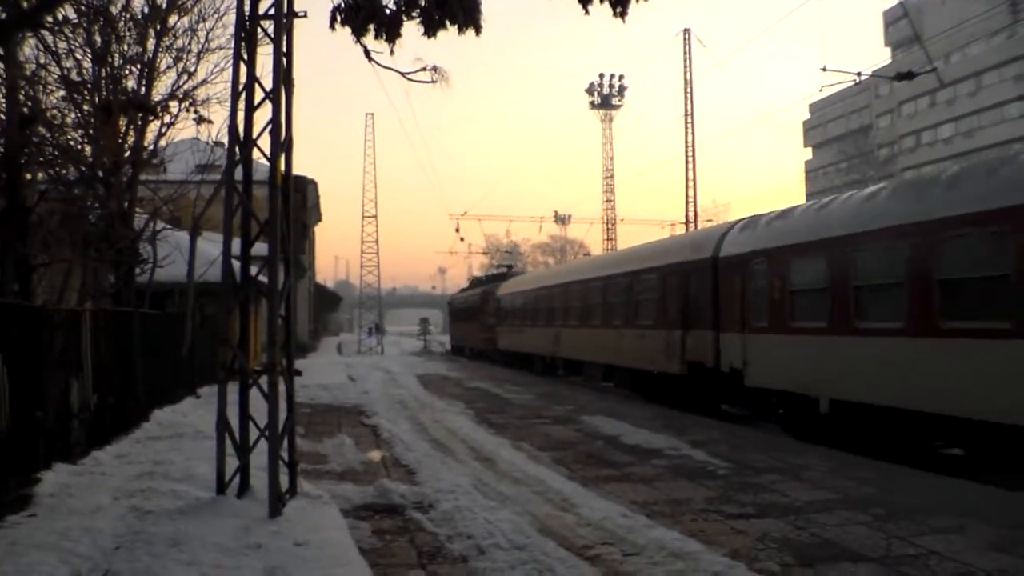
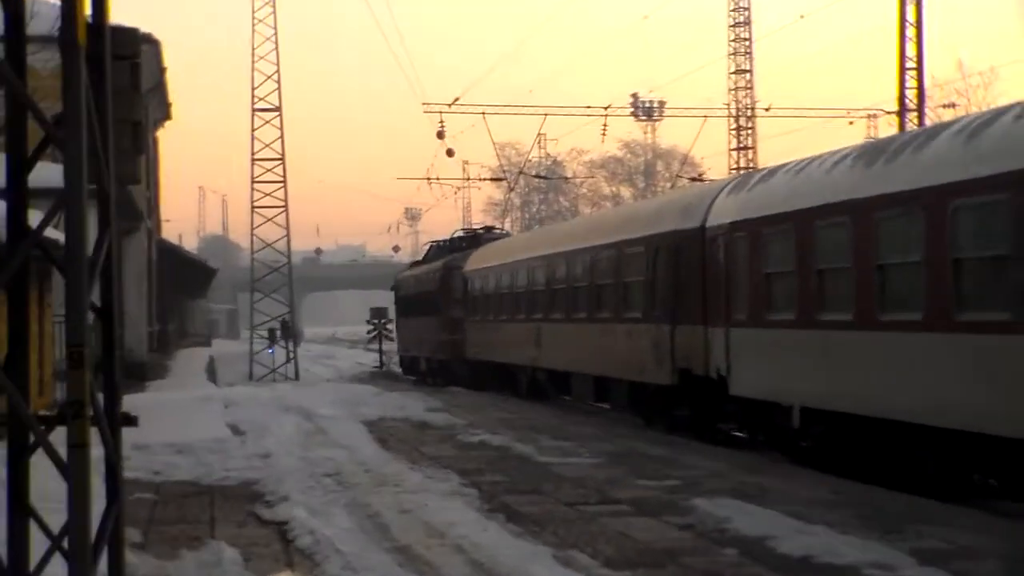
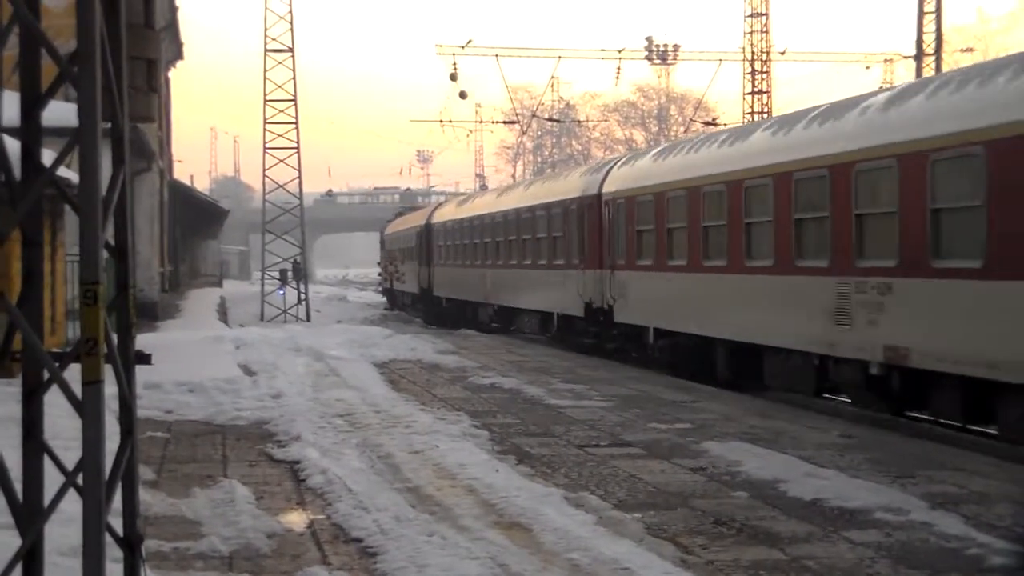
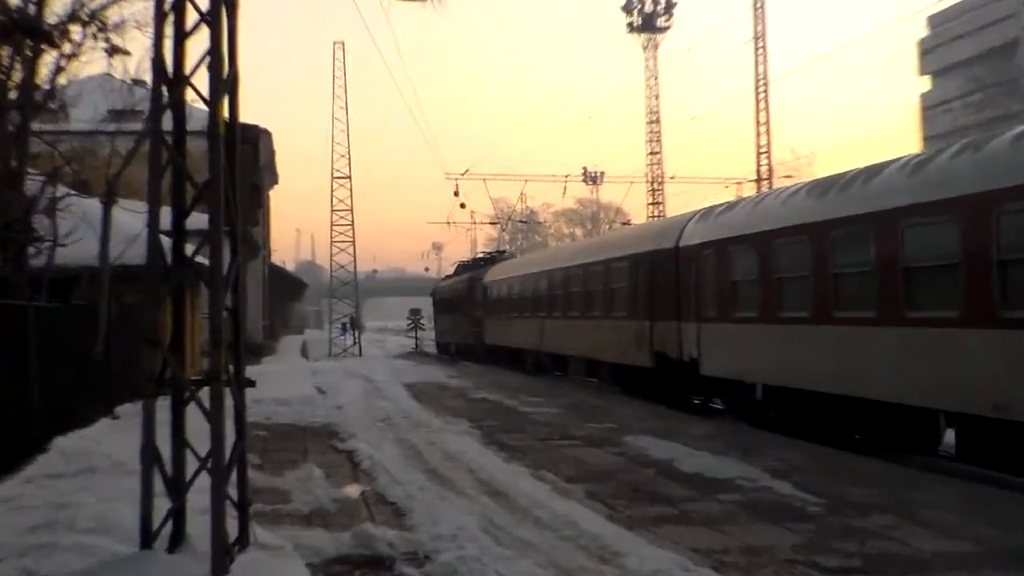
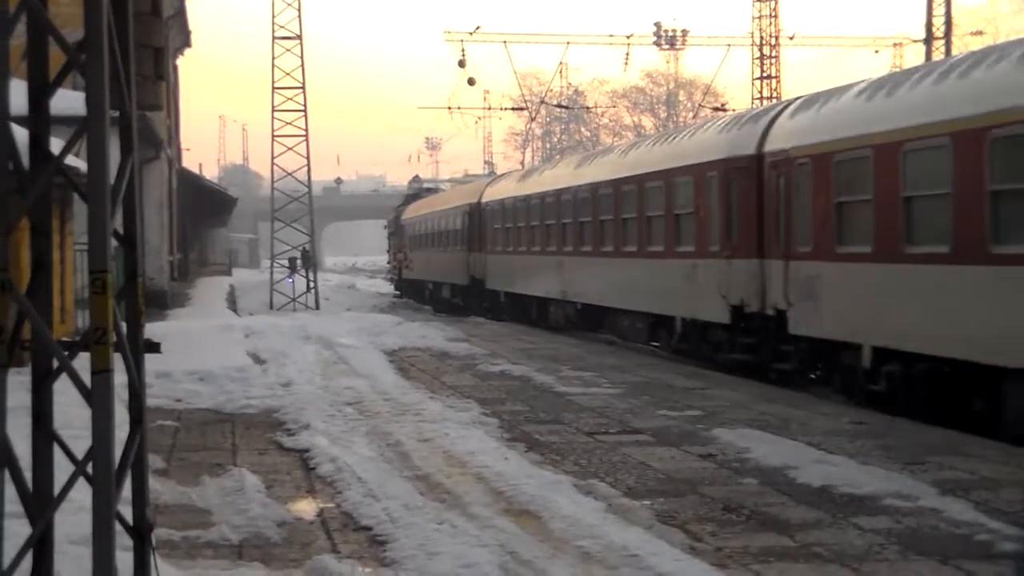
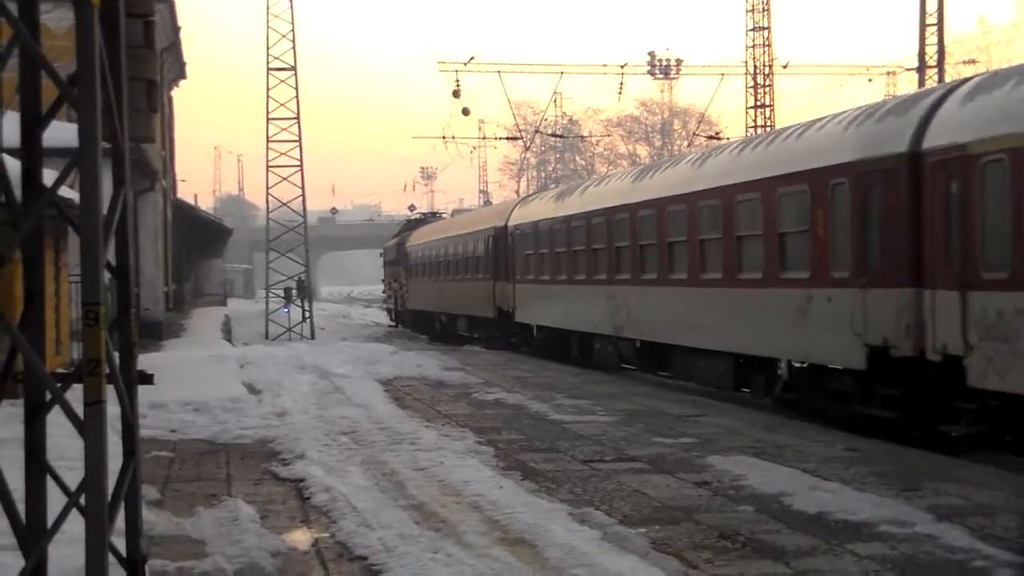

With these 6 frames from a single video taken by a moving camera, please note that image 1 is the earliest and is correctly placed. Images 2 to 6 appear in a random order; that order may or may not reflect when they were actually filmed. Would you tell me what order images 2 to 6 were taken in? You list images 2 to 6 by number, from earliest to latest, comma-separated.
4, 2, 6, 5, 3
